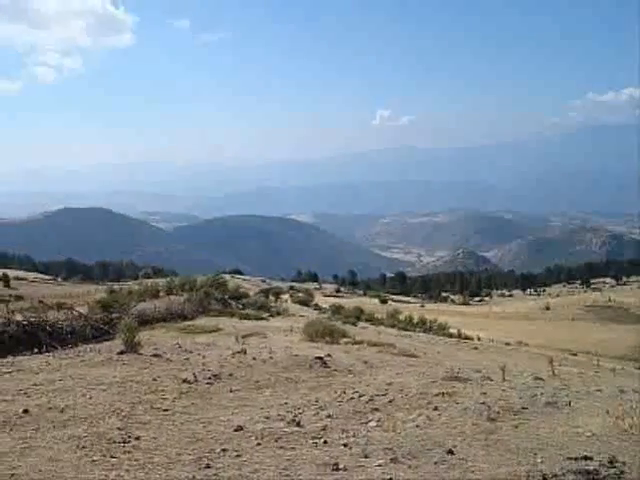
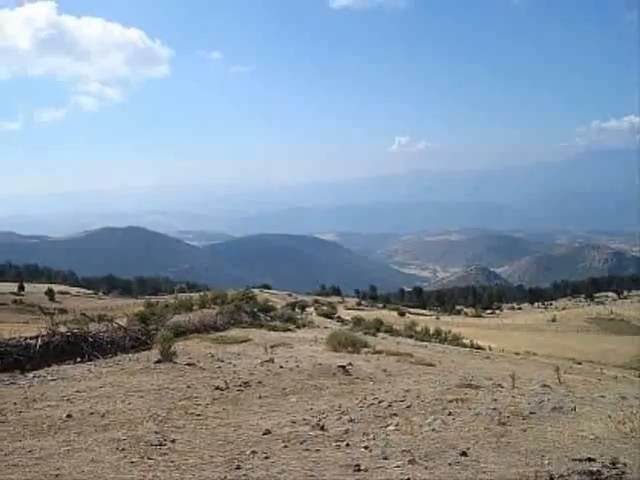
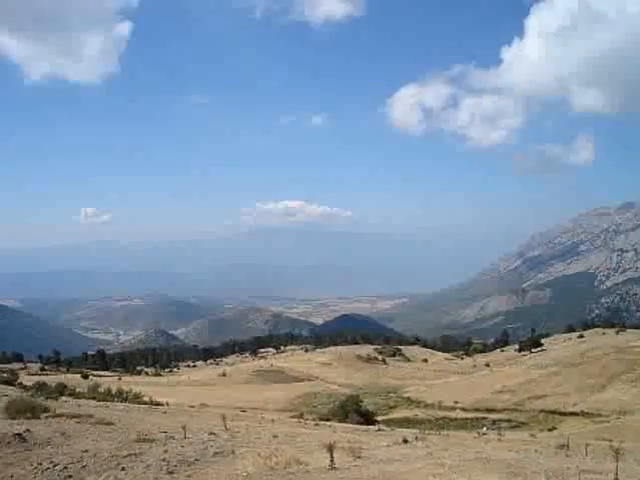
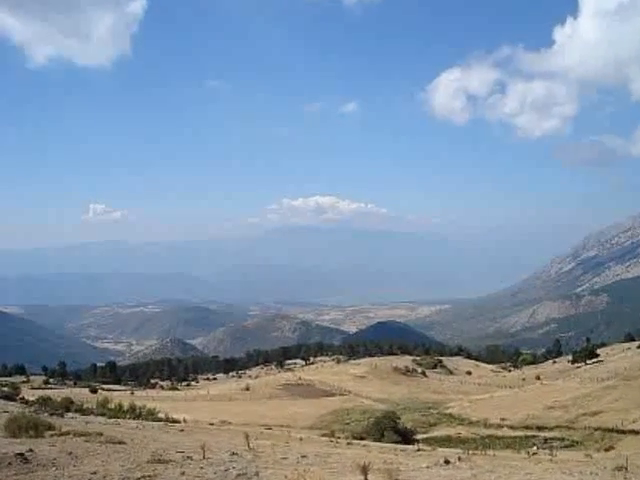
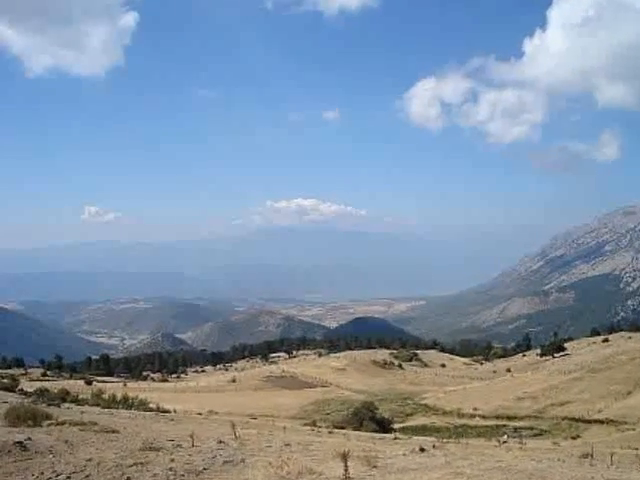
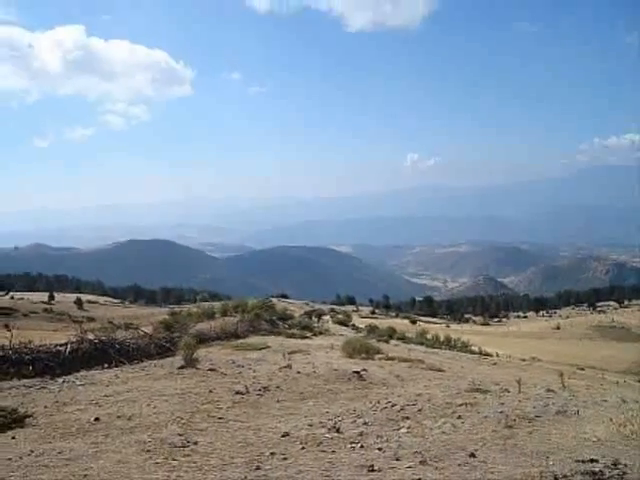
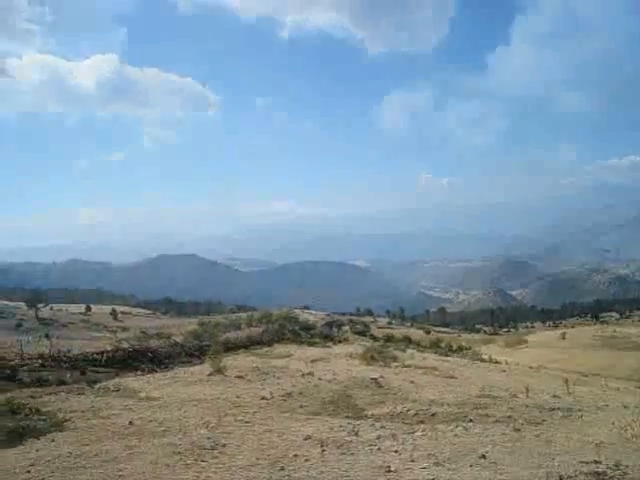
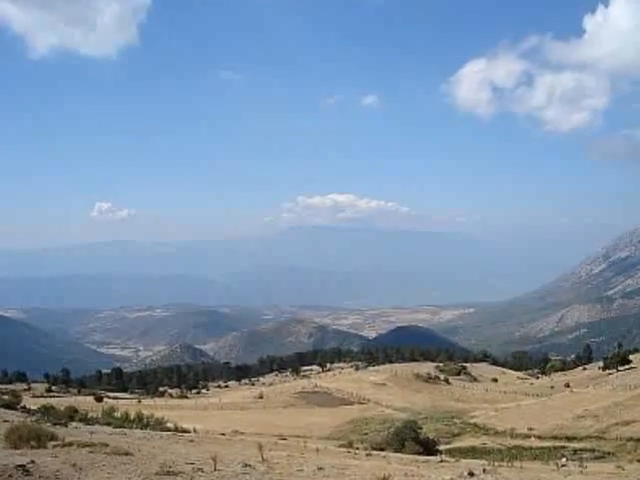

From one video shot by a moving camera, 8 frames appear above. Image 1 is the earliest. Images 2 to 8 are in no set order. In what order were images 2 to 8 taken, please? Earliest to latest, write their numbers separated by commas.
2, 6, 7, 3, 5, 4, 8
